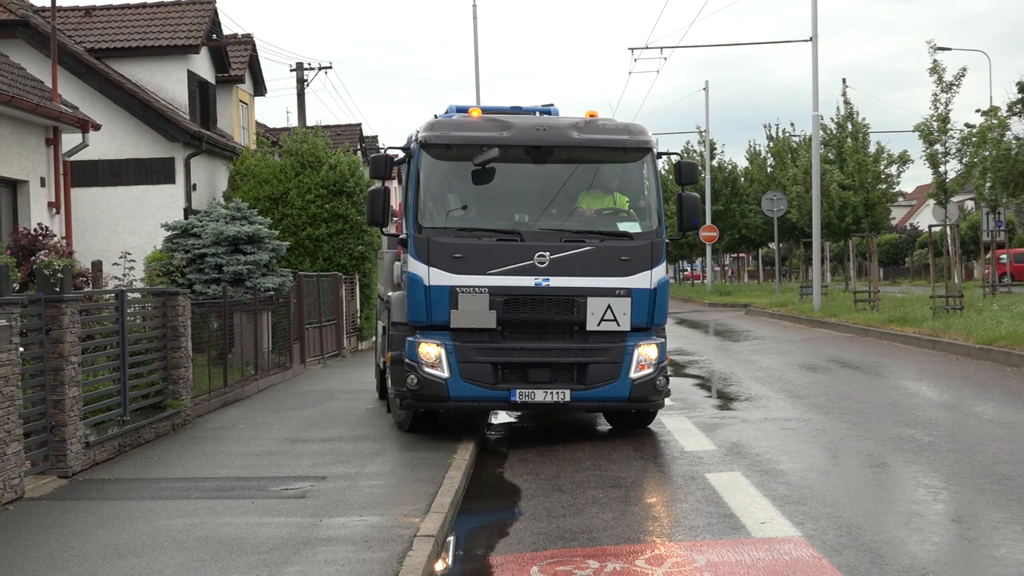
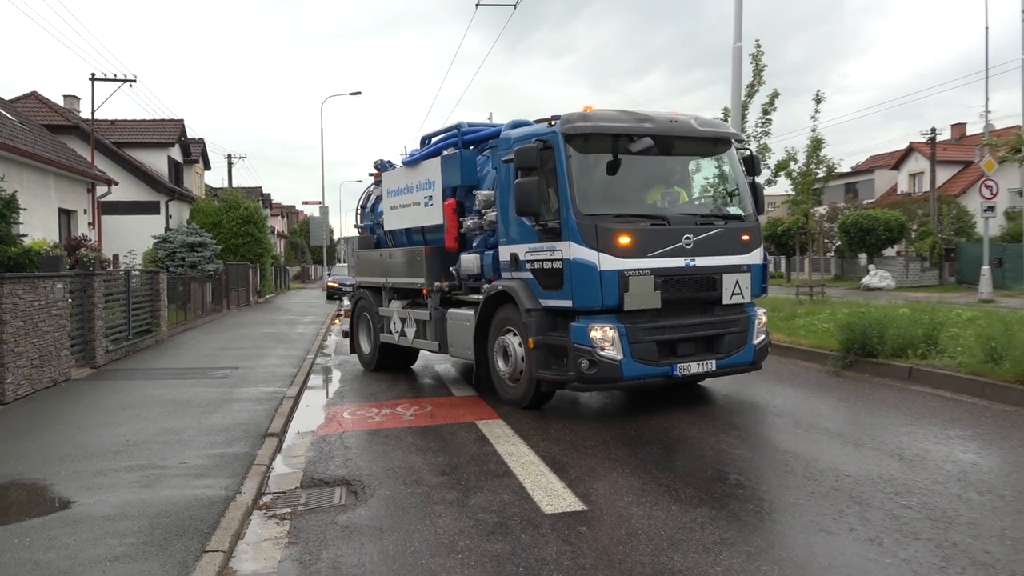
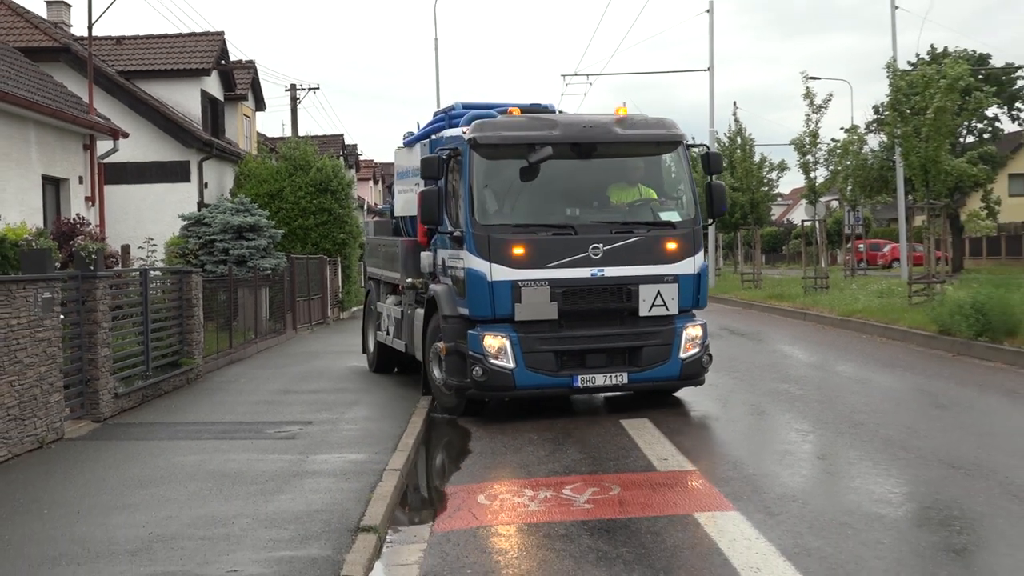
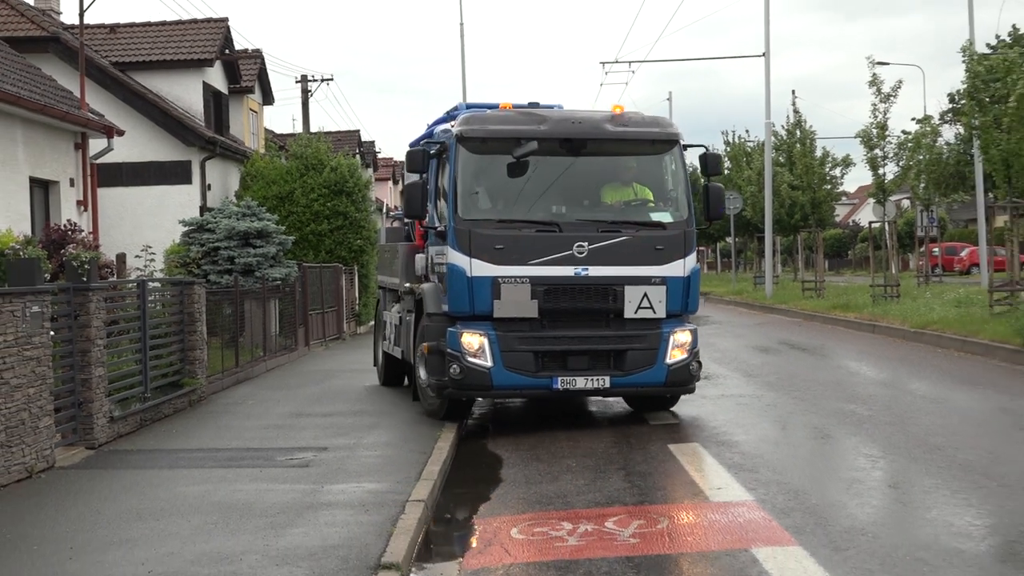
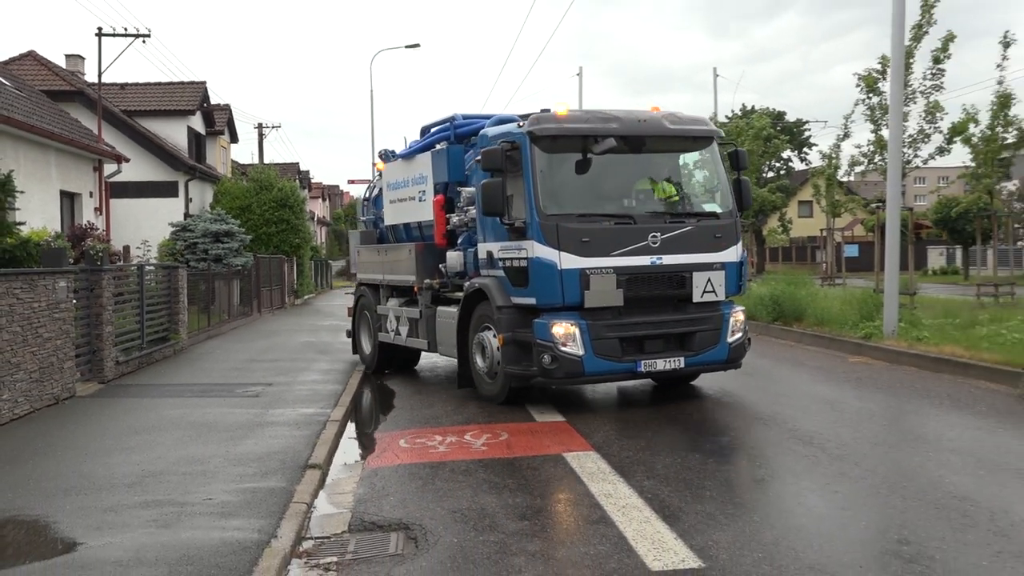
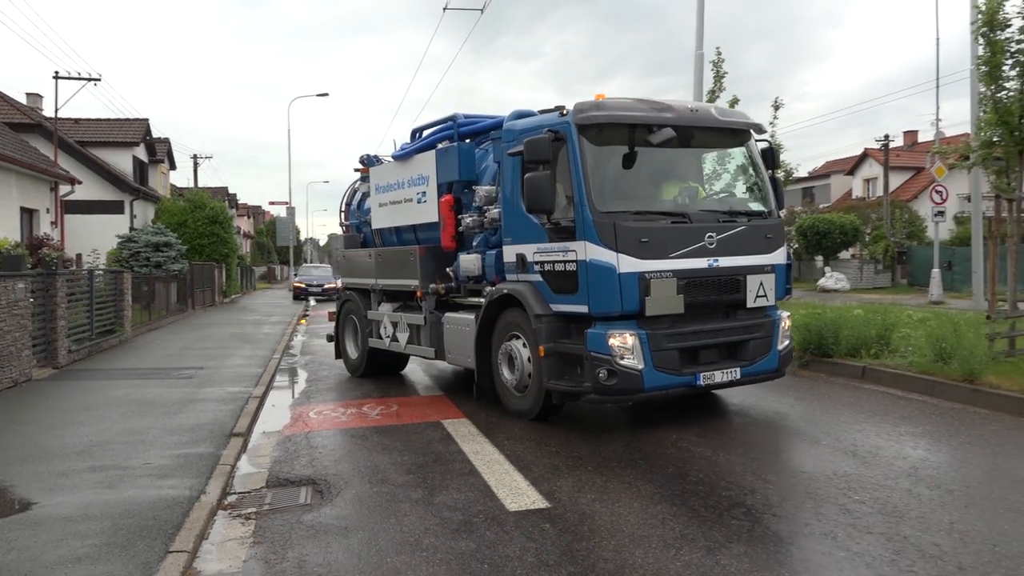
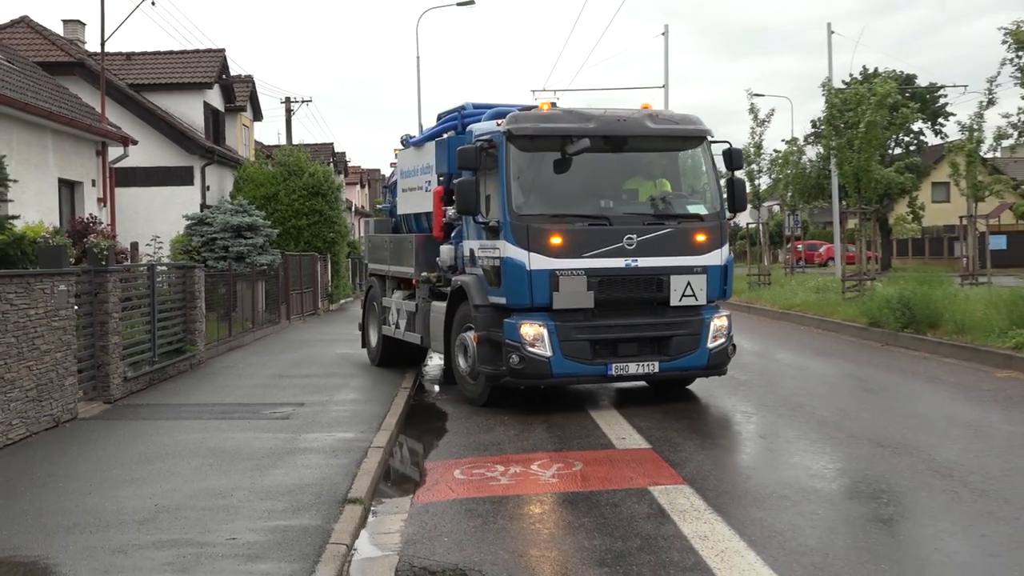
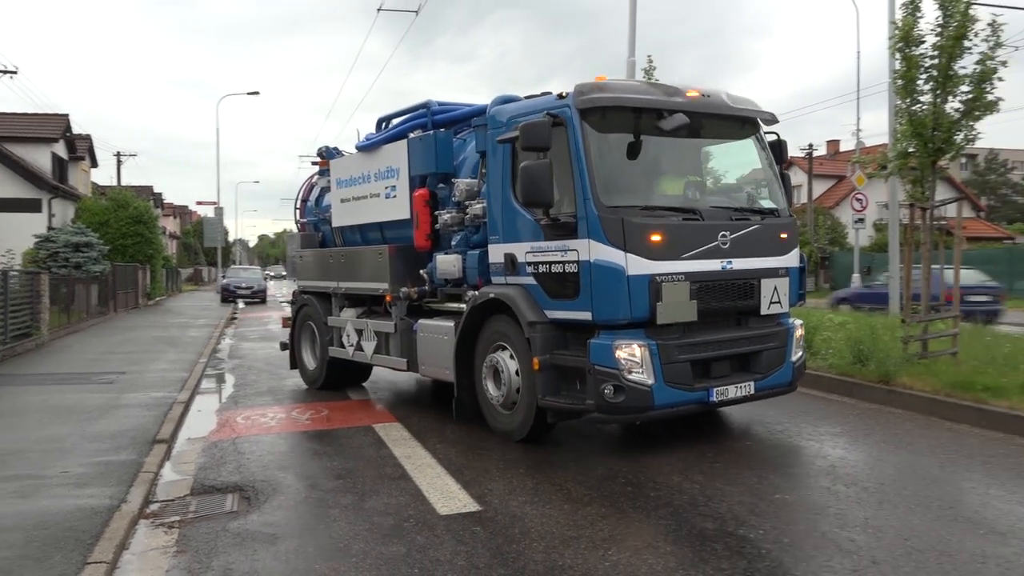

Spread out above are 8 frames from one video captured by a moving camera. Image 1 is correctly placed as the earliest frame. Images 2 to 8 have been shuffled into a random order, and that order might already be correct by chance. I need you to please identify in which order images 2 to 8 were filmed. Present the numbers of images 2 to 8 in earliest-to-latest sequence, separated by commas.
4, 3, 7, 5, 2, 6, 8
